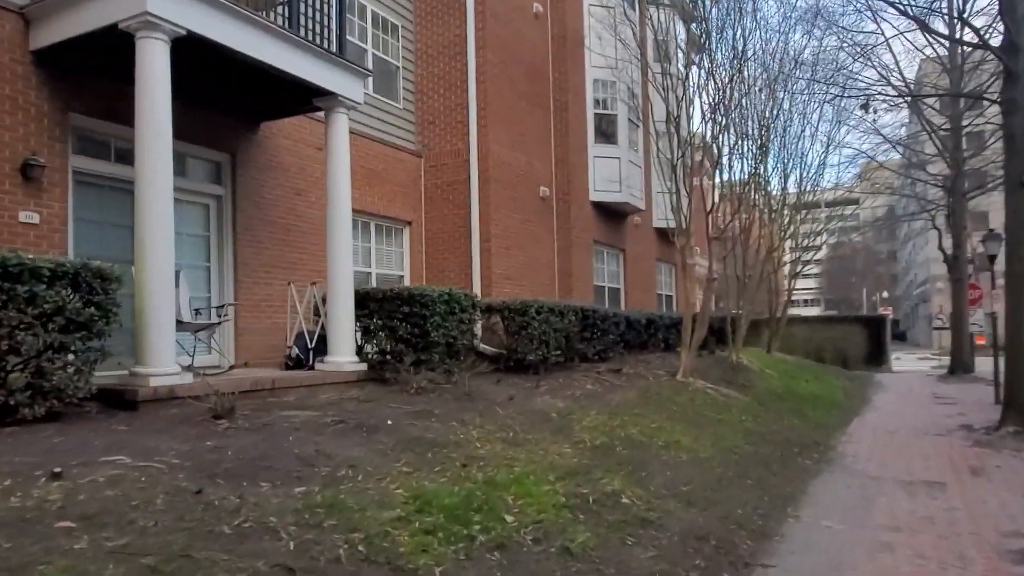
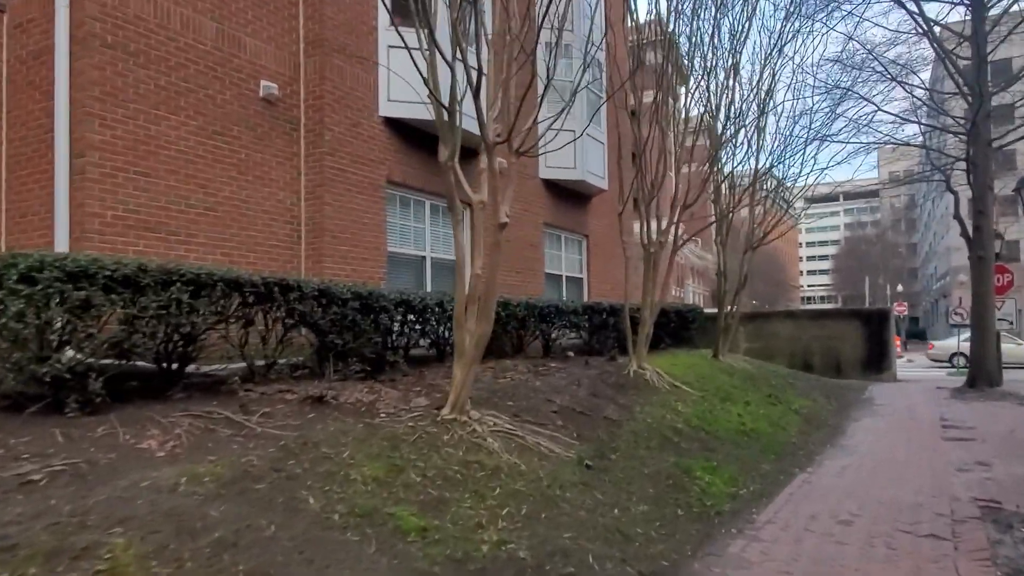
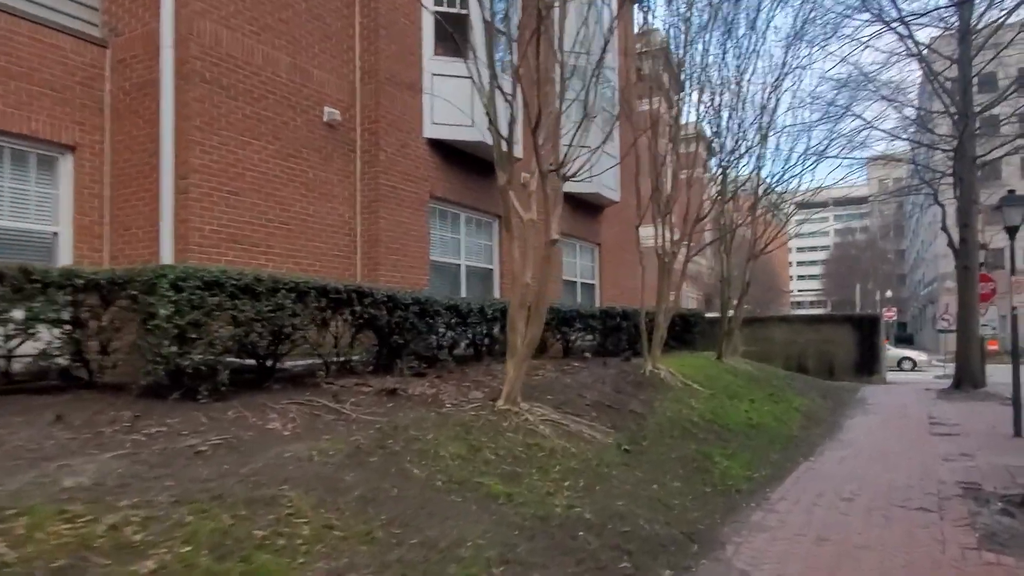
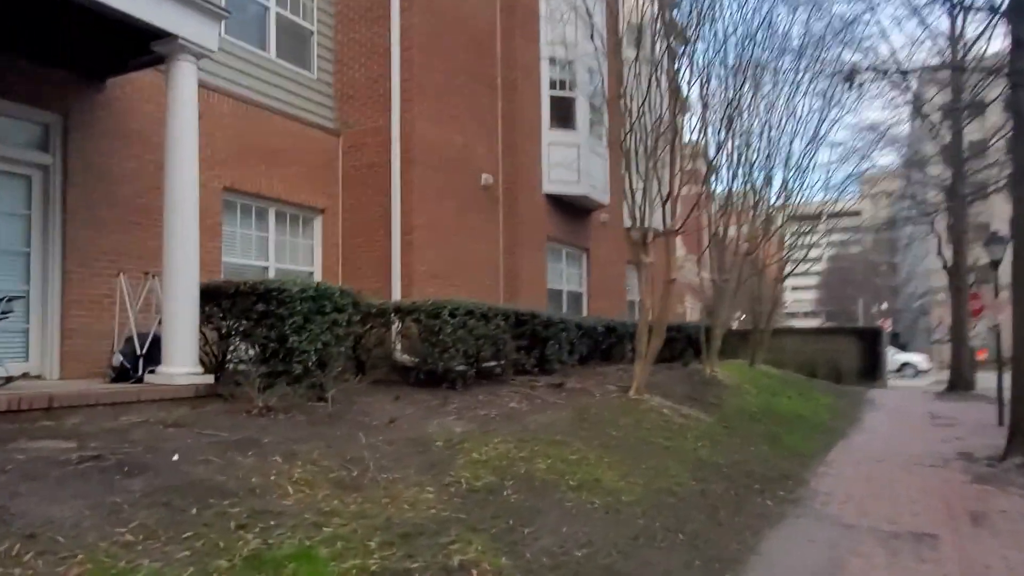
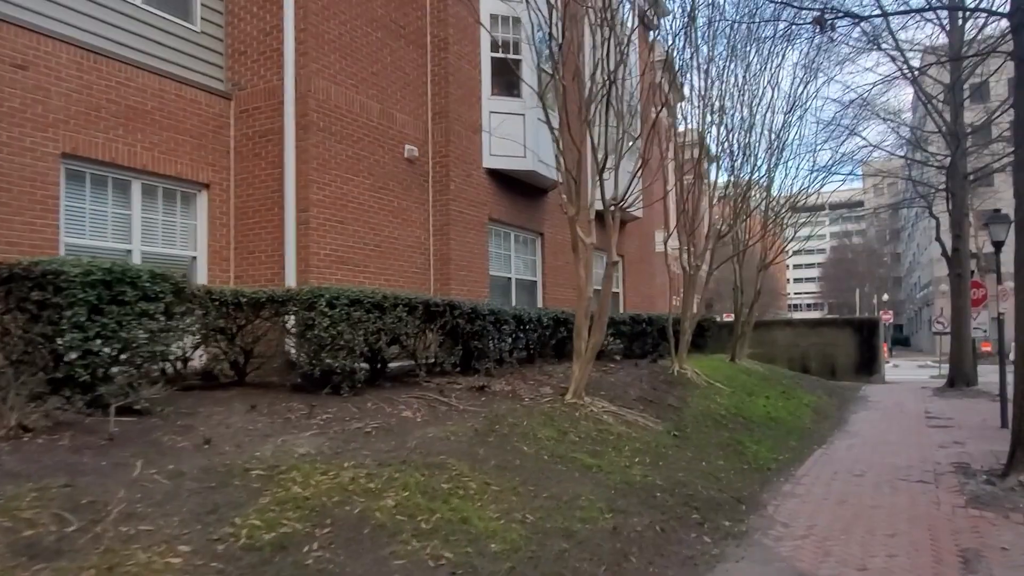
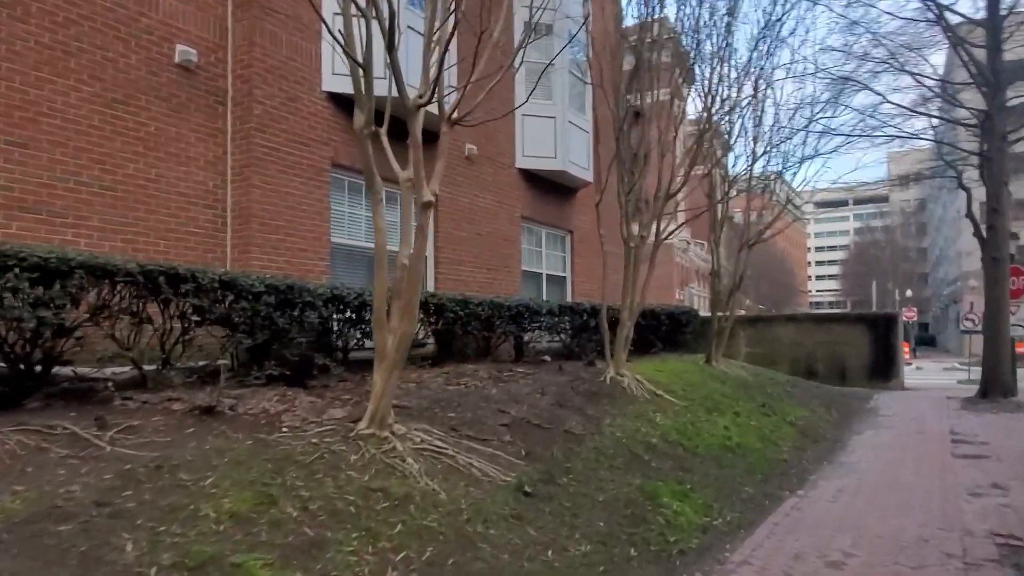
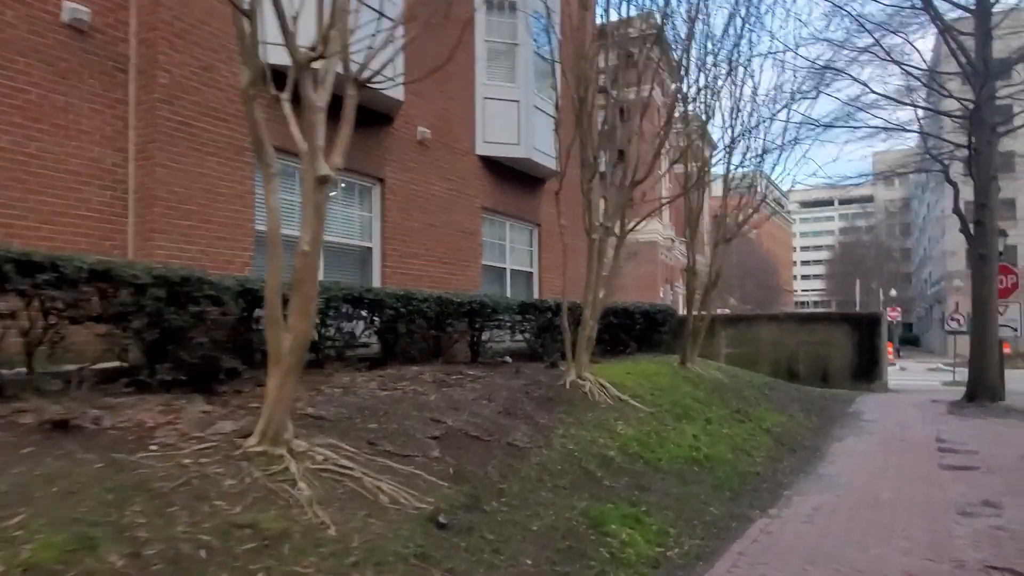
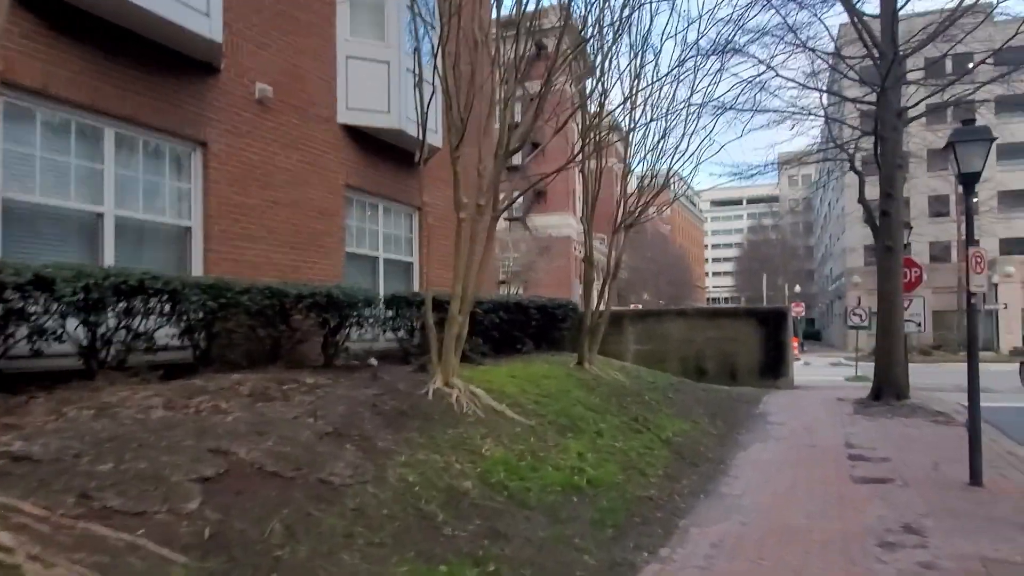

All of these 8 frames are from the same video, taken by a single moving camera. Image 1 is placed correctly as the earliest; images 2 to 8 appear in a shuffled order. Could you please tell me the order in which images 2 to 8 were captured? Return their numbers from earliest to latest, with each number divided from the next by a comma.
4, 5, 3, 2, 6, 7, 8
